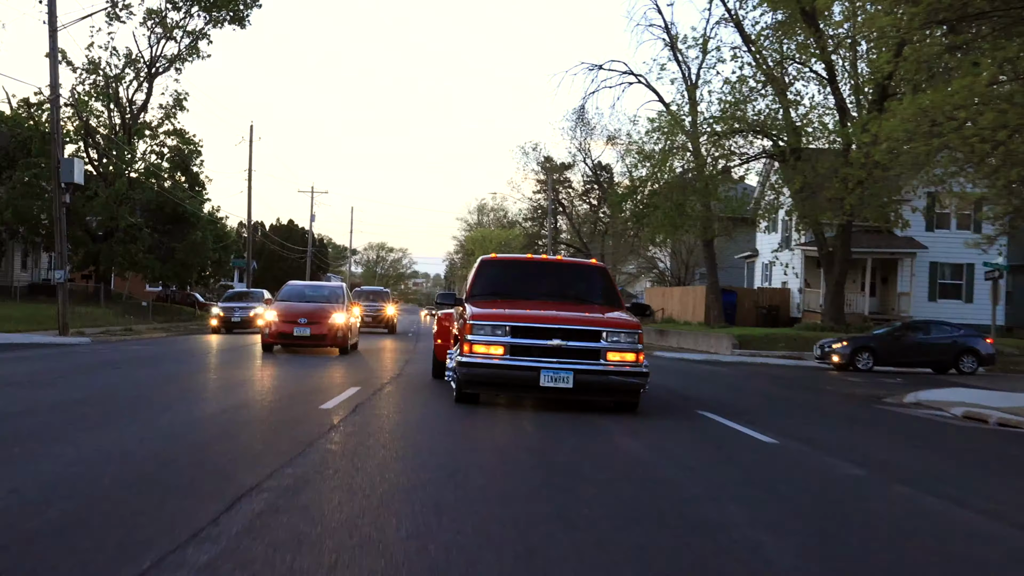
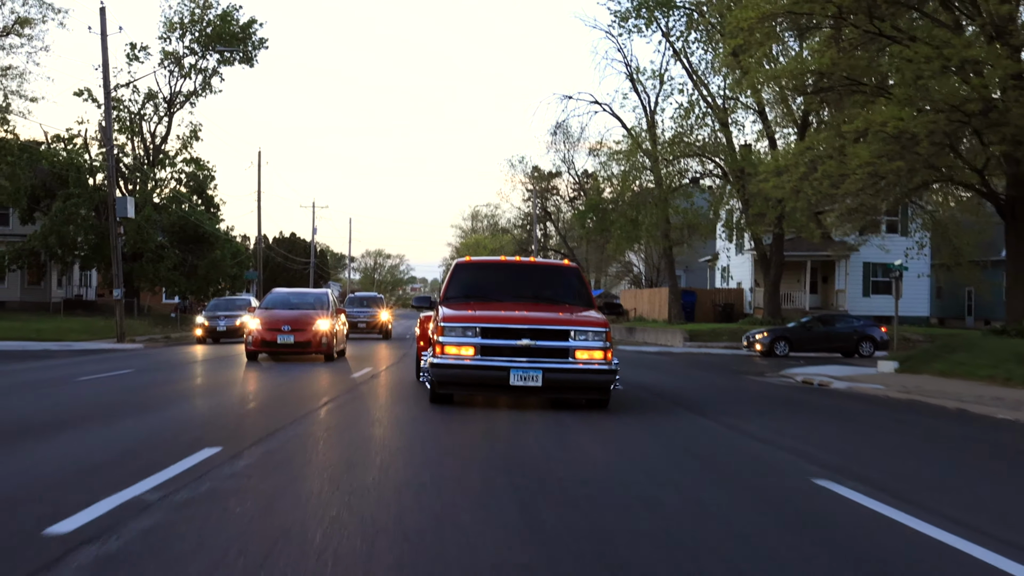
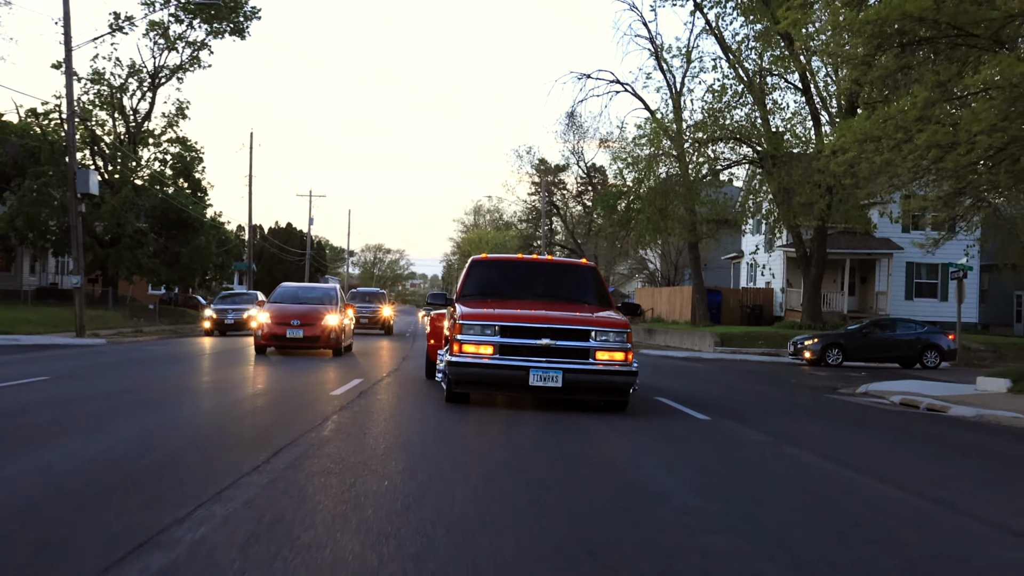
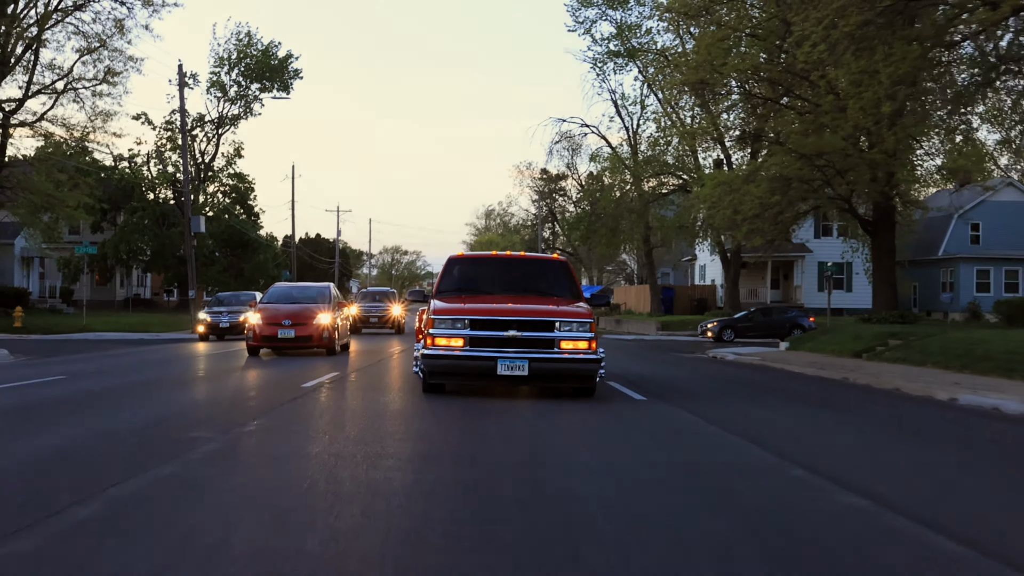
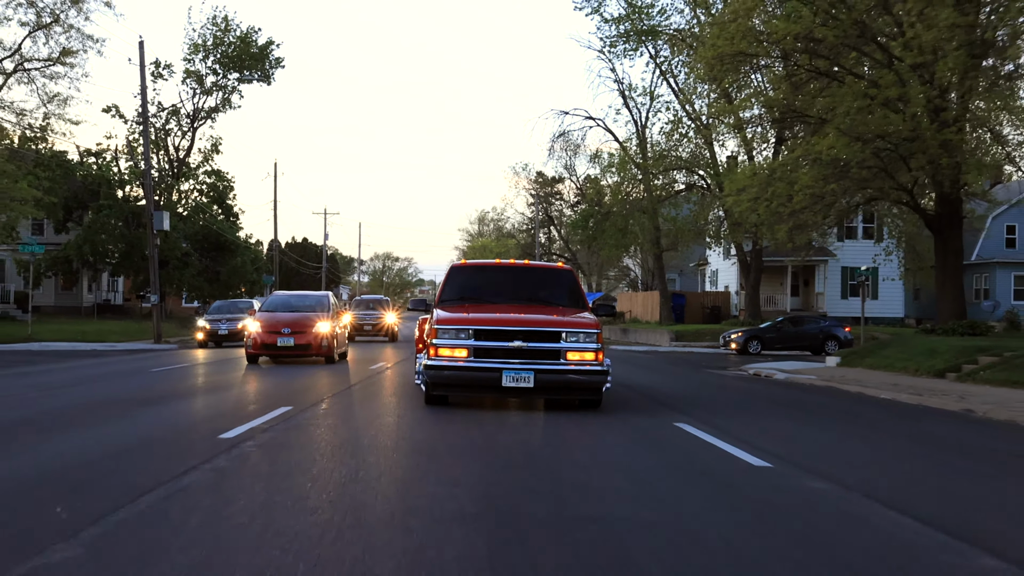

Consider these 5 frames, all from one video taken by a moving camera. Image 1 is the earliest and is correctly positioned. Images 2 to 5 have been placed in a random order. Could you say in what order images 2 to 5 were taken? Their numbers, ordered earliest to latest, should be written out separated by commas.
3, 2, 5, 4
